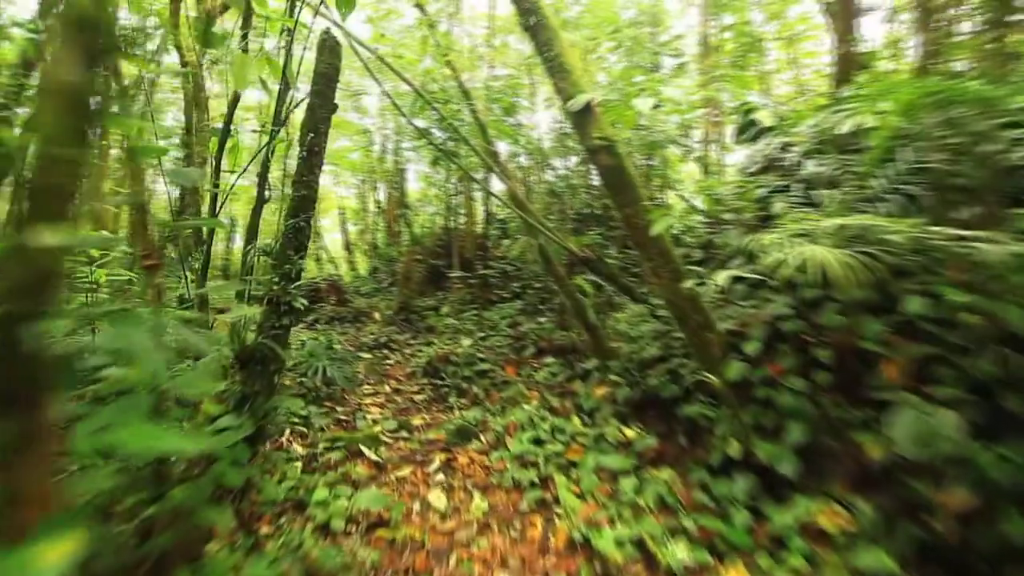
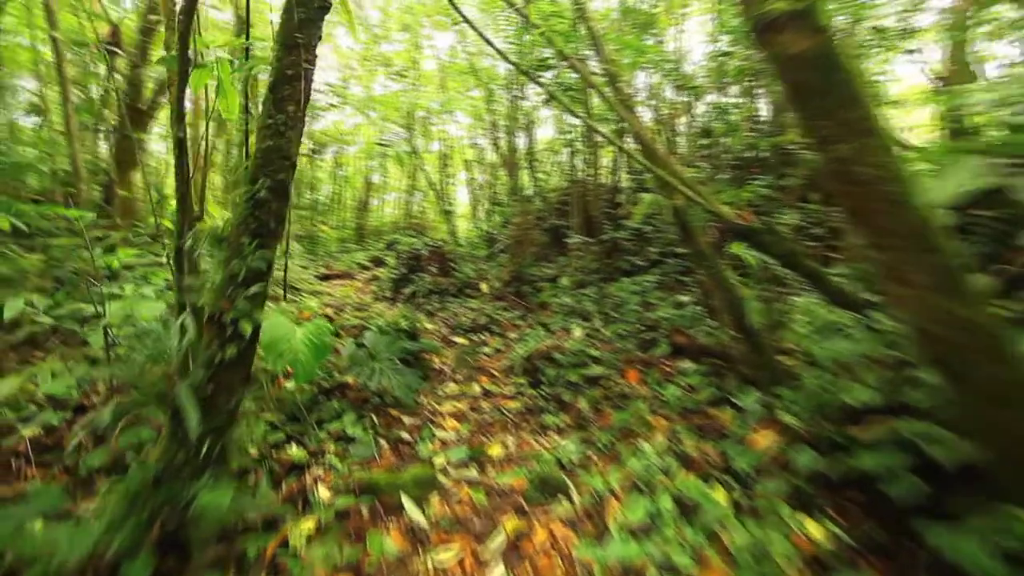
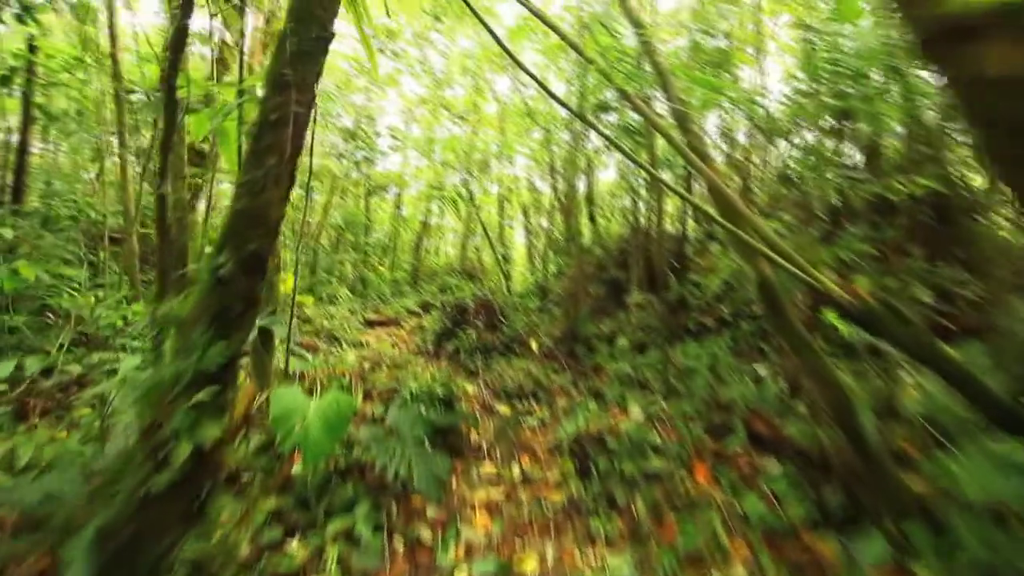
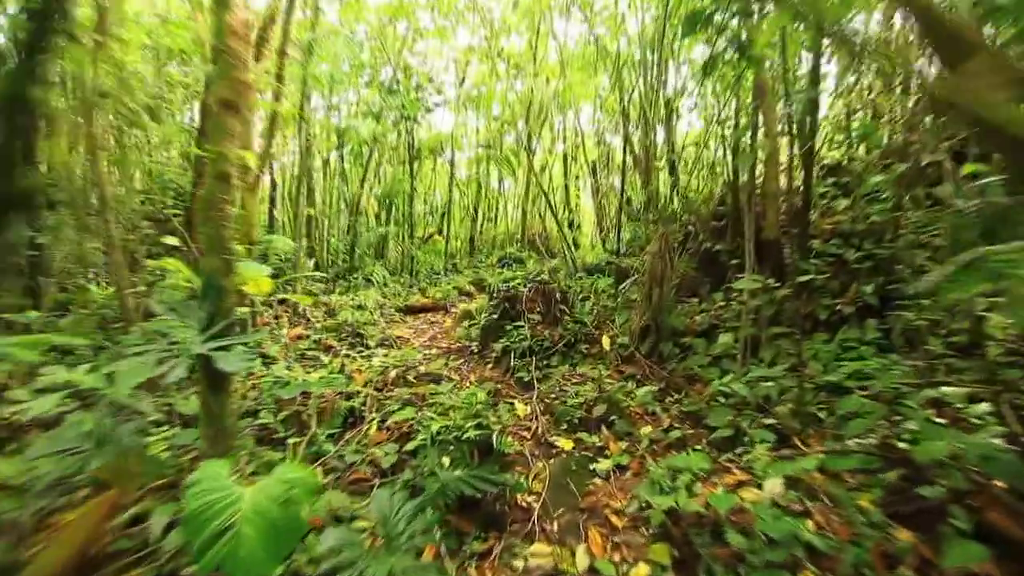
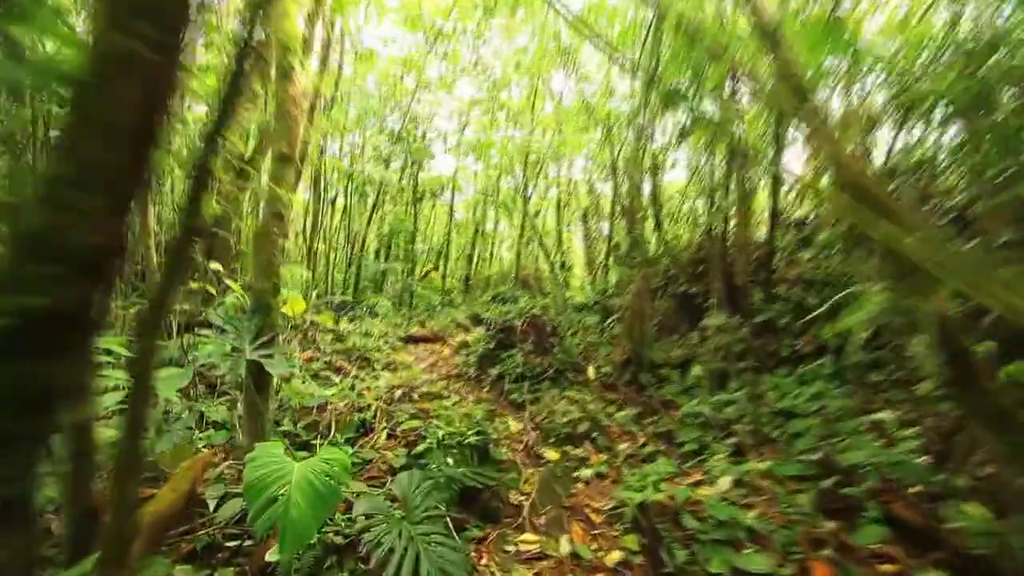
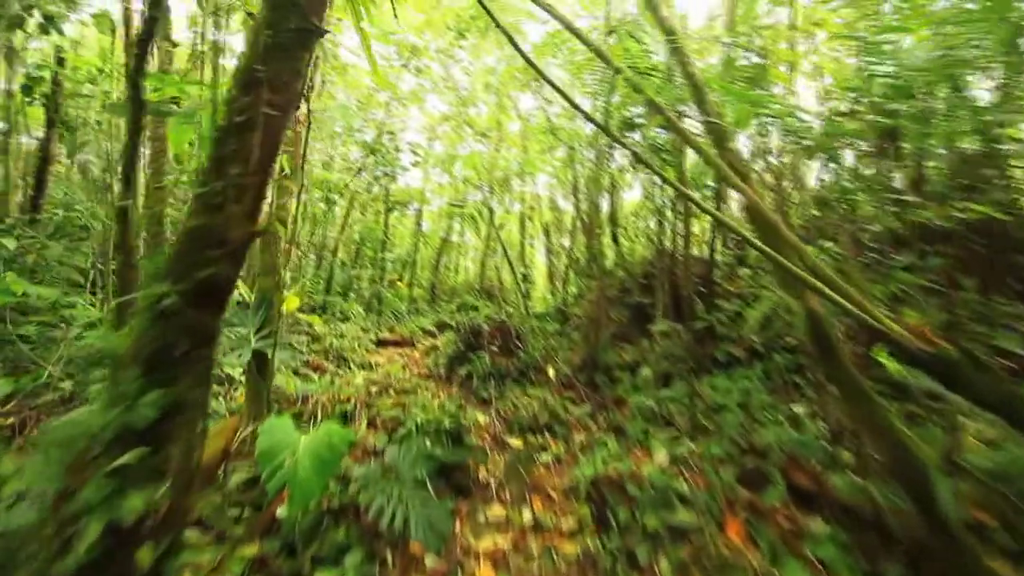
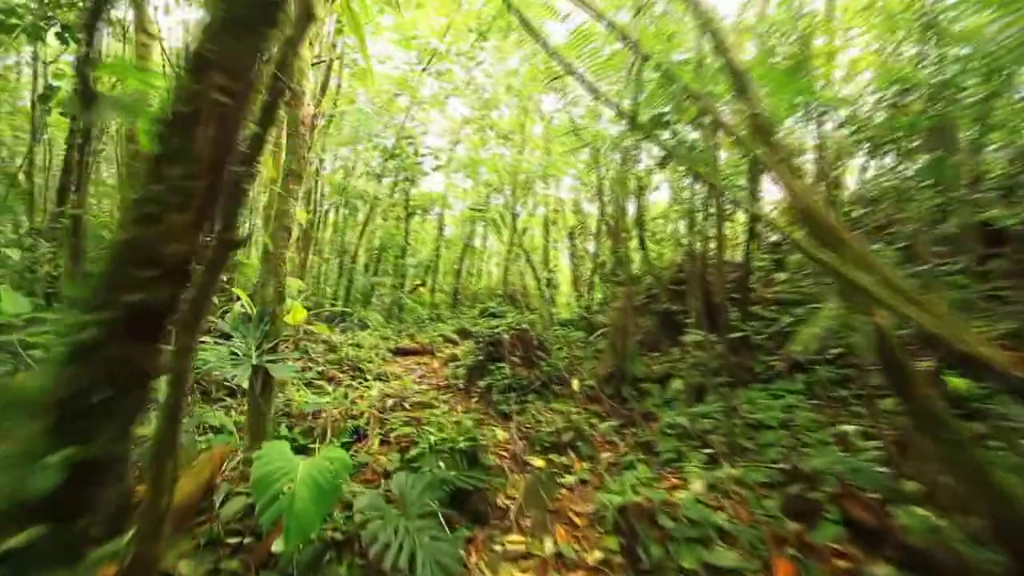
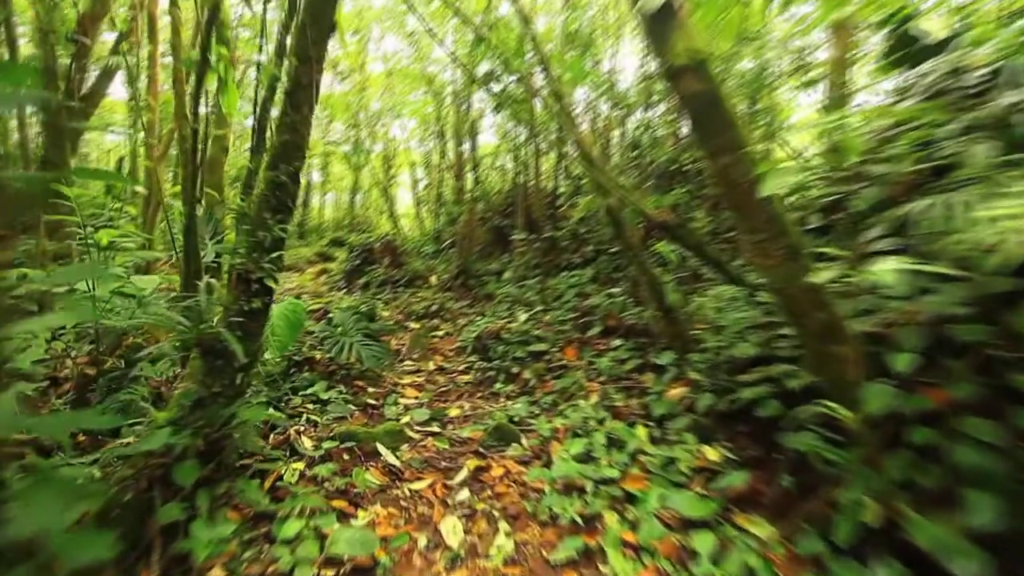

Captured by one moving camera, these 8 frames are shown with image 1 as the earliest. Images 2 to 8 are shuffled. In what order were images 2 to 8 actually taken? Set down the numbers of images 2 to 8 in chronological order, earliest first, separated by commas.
8, 2, 3, 6, 7, 5, 4
